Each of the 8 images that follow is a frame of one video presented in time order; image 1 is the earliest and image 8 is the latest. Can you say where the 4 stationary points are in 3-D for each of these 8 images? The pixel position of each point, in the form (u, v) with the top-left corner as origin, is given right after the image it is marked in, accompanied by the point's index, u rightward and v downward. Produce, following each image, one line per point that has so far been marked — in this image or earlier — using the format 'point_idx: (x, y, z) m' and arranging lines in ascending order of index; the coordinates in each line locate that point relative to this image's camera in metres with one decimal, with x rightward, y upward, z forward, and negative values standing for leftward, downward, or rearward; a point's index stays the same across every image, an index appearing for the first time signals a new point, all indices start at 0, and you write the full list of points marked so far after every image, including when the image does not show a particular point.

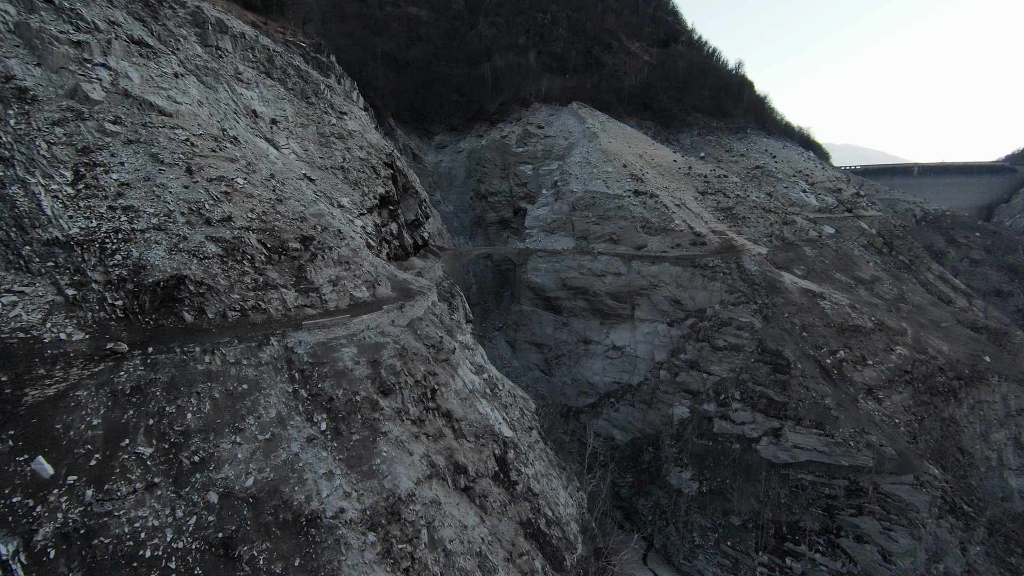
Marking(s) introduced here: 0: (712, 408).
0: (+6.9, -4.2, +17.7) m
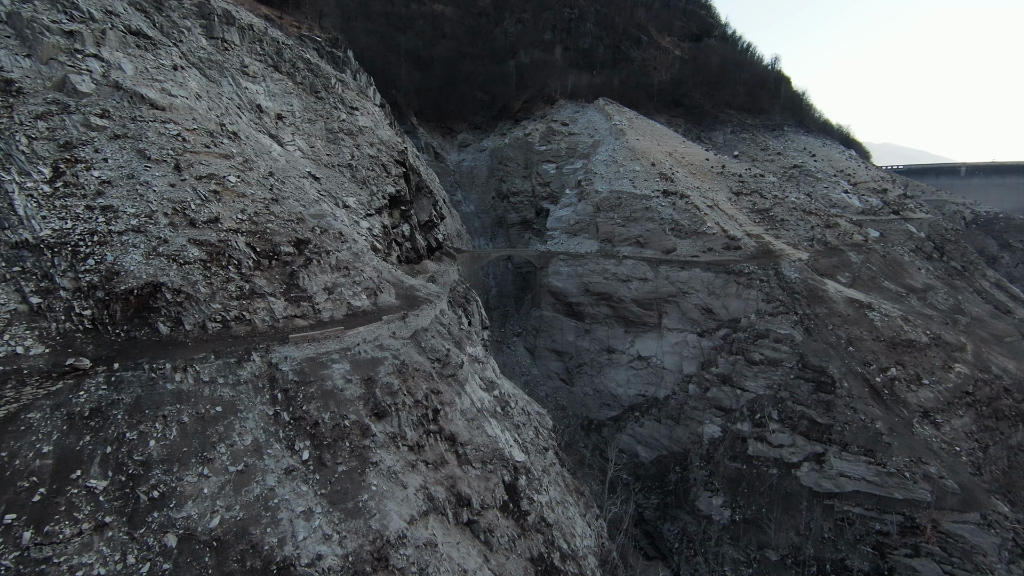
0: (+7.5, -4.4, +16.2) m
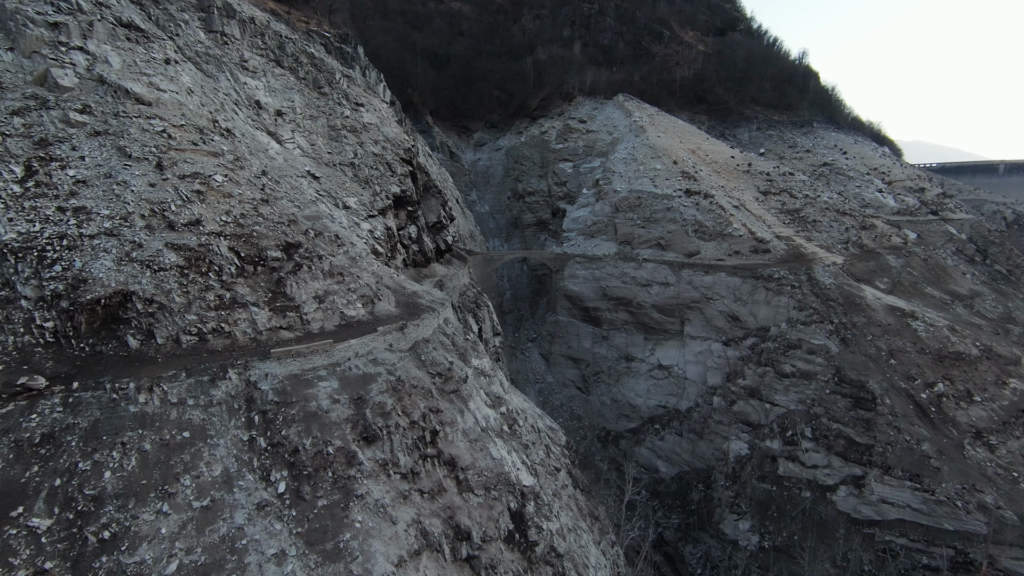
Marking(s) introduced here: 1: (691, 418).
0: (+7.8, -4.6, +15.0) m
1: (+6.1, -4.5, +17.6) m
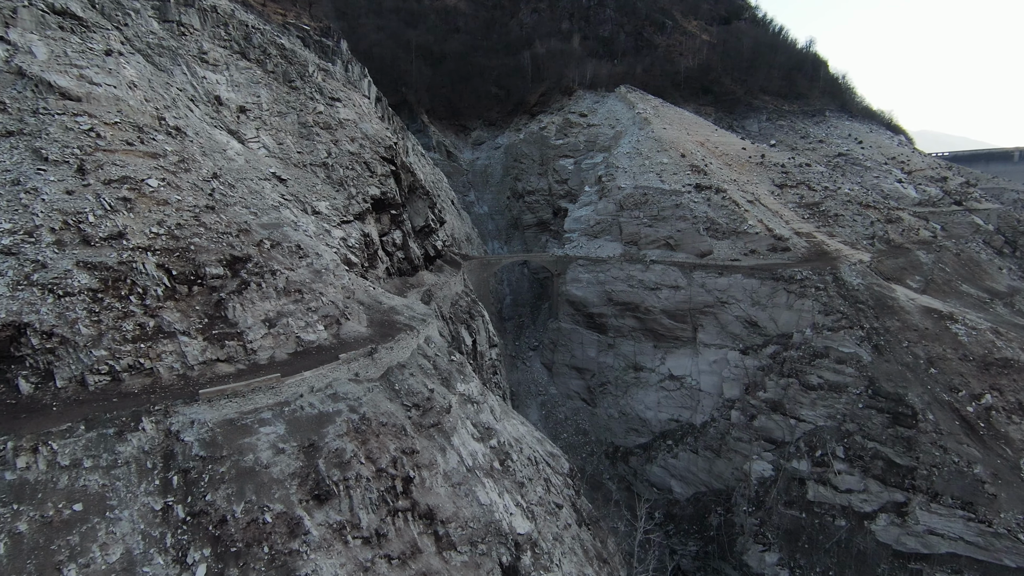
0: (+7.7, -4.7, +13.5) m
1: (+6.1, -4.6, +16.1) m
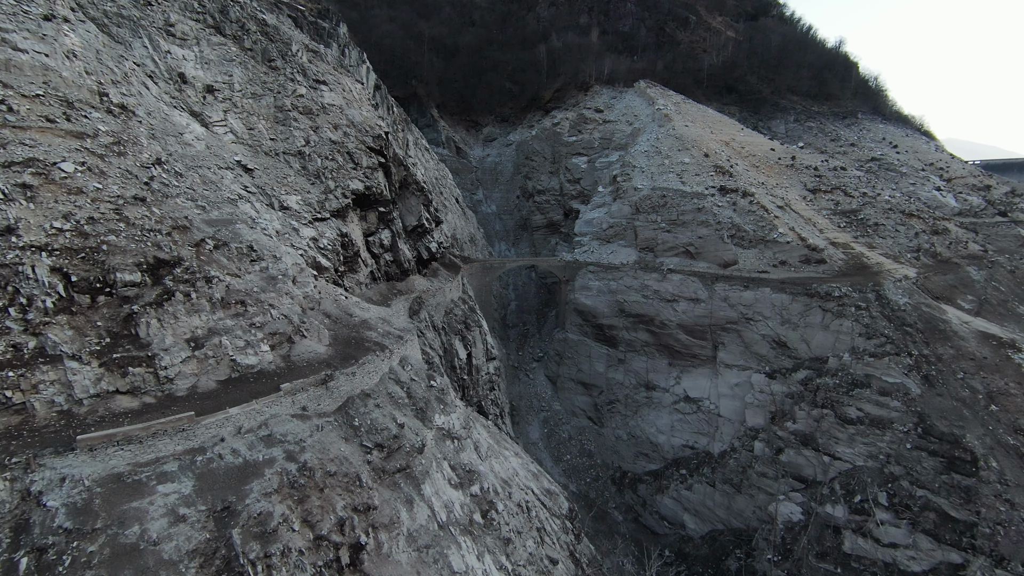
0: (+7.6, -5.2, +11.7) m
1: (+6.0, -5.0, +14.3) m
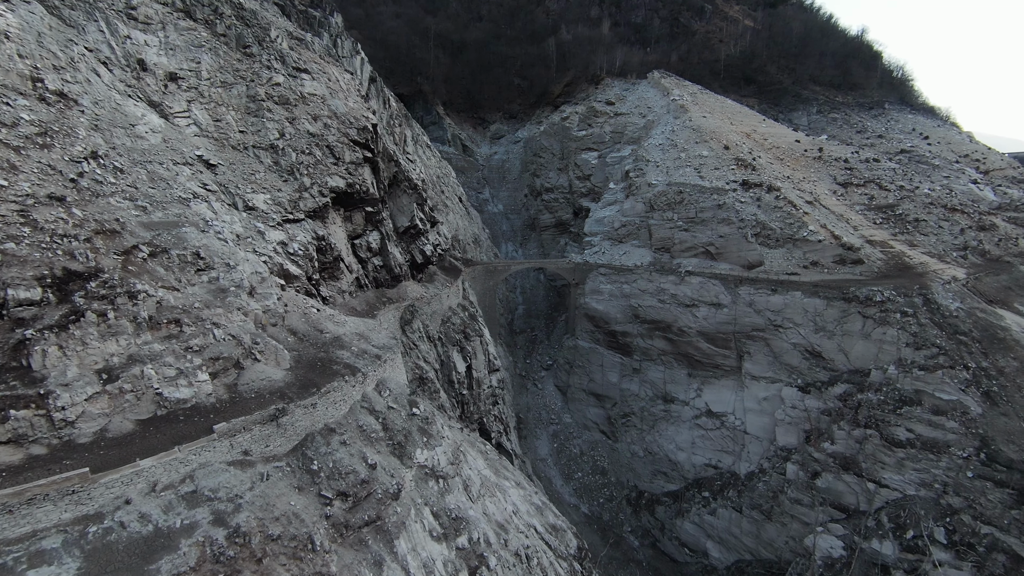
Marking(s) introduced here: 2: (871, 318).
0: (+7.6, -5.3, +10.3) m
1: (+6.1, -5.1, +12.9) m
2: (+8.7, -0.7, +12.4) m
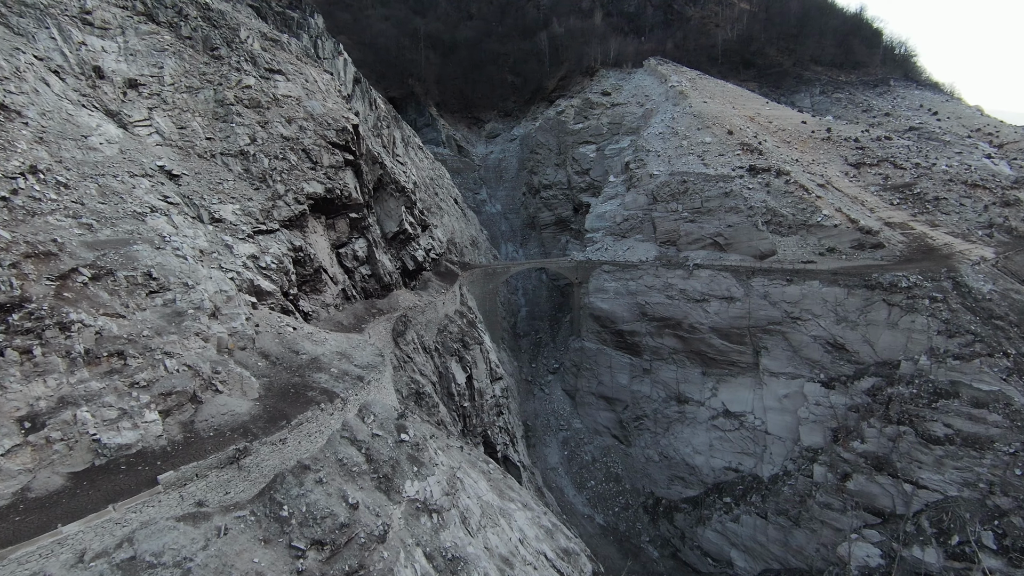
0: (+7.8, -5.0, +9.4) m
1: (+6.3, -4.9, +12.1) m
2: (+8.7, -0.4, +11.6) m
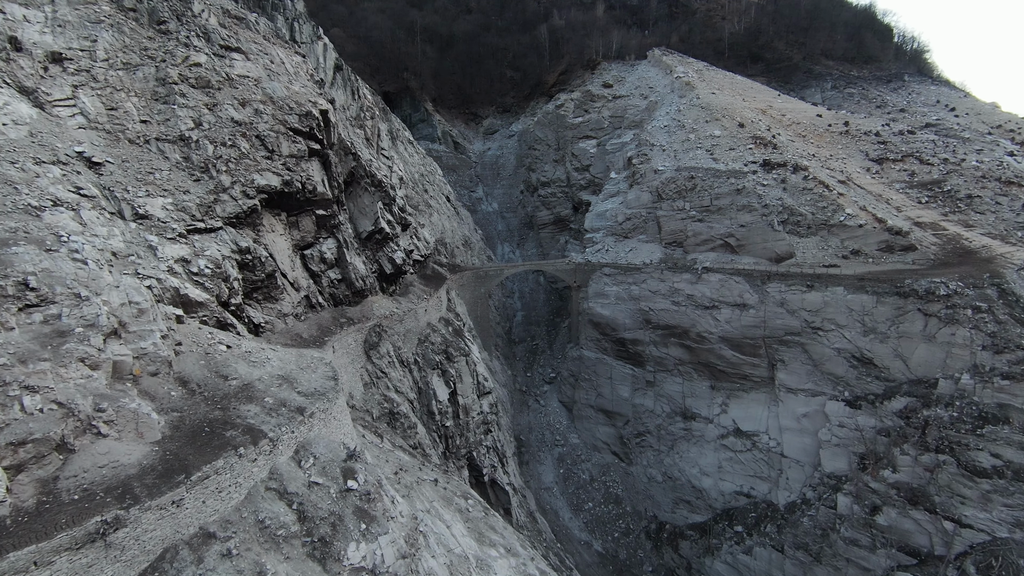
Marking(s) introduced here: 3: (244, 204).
0: (+7.5, -5.2, +8.1) m
1: (+6.0, -5.0, +10.8) m
2: (+8.4, -0.5, +10.3) m
3: (-4.1, +1.3, +7.9) m
